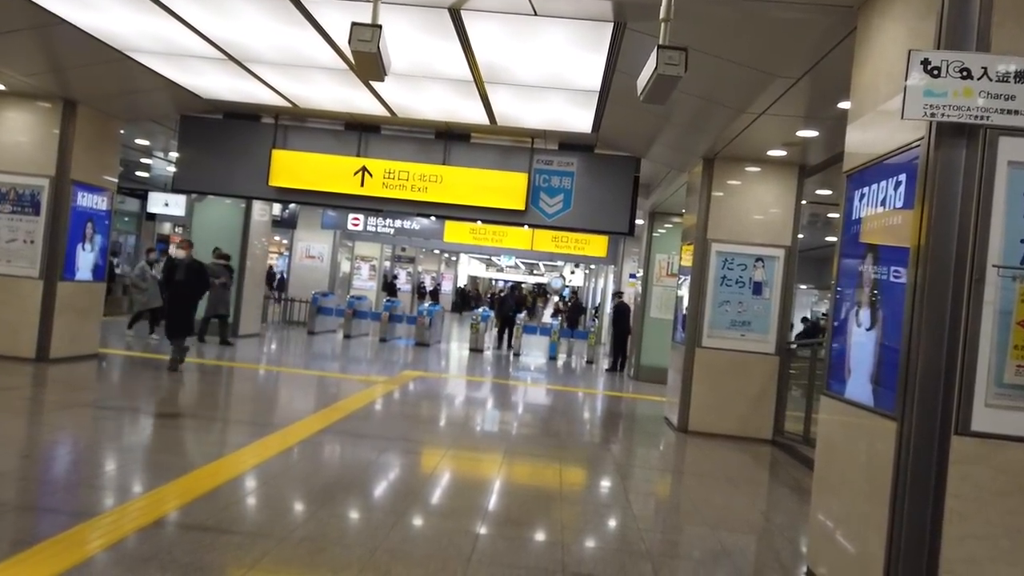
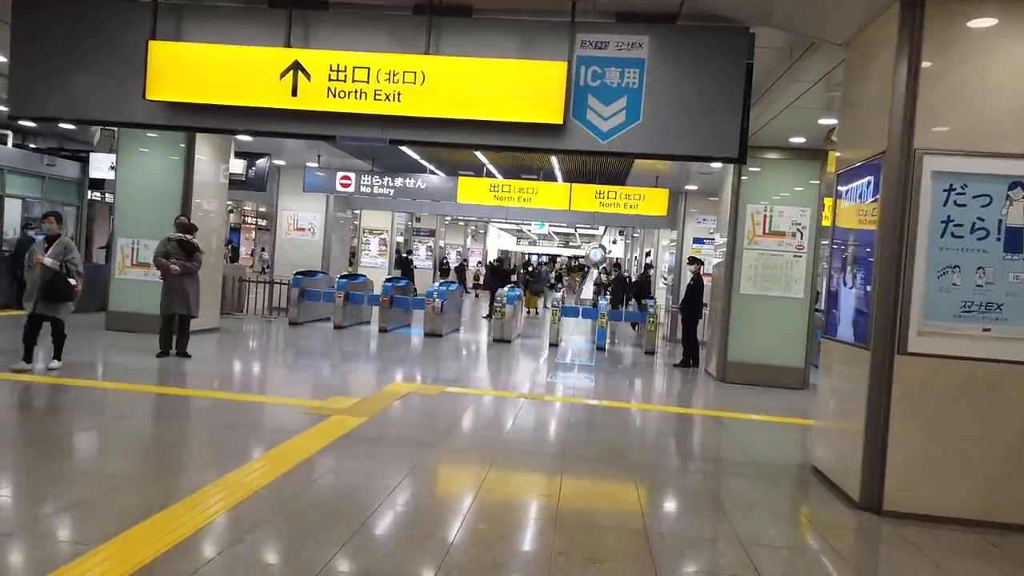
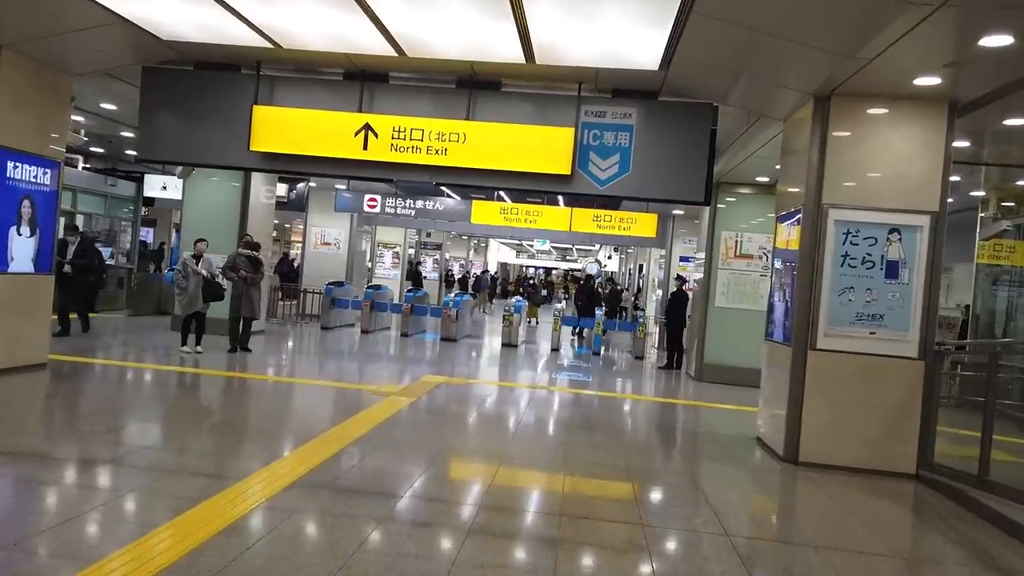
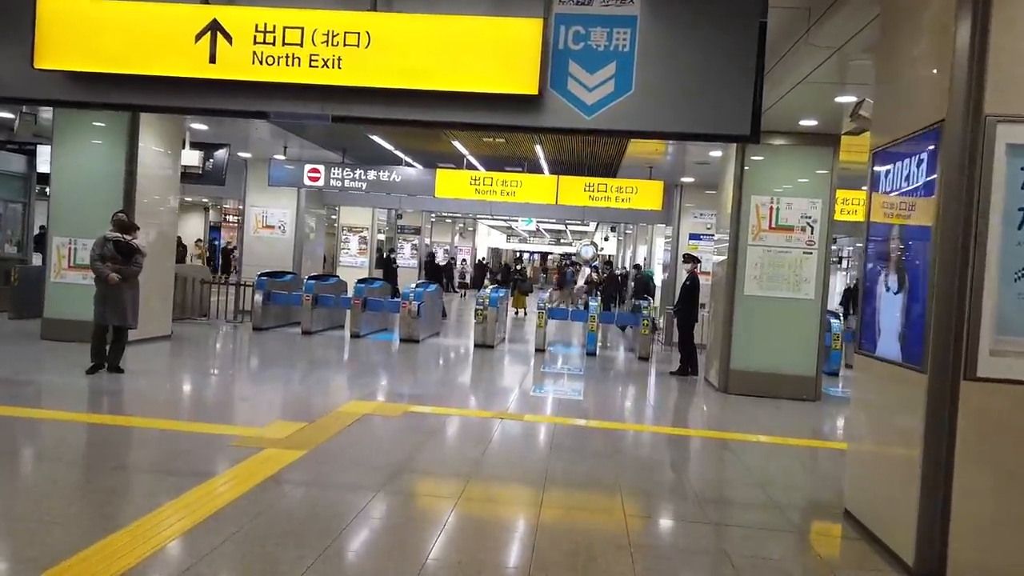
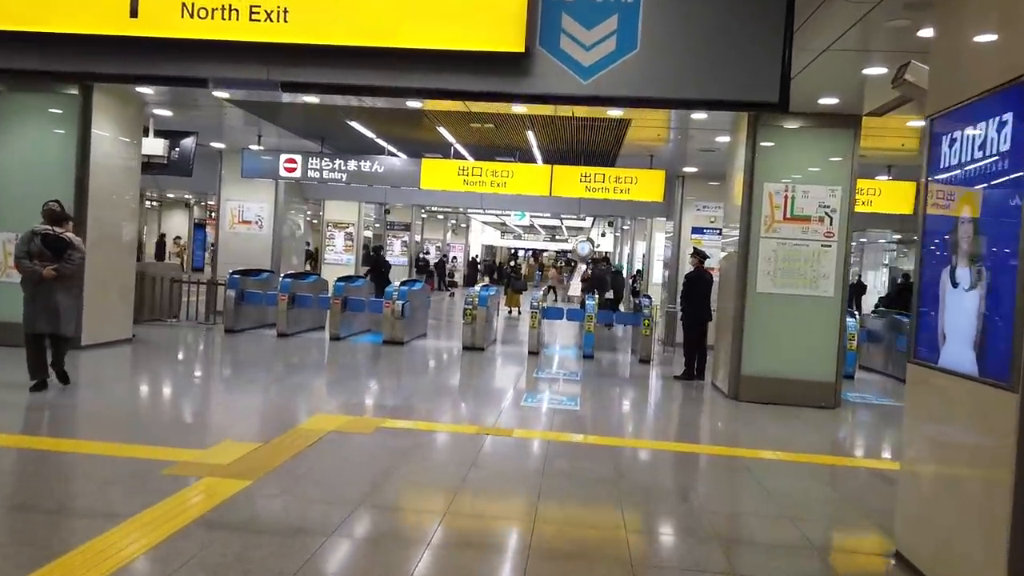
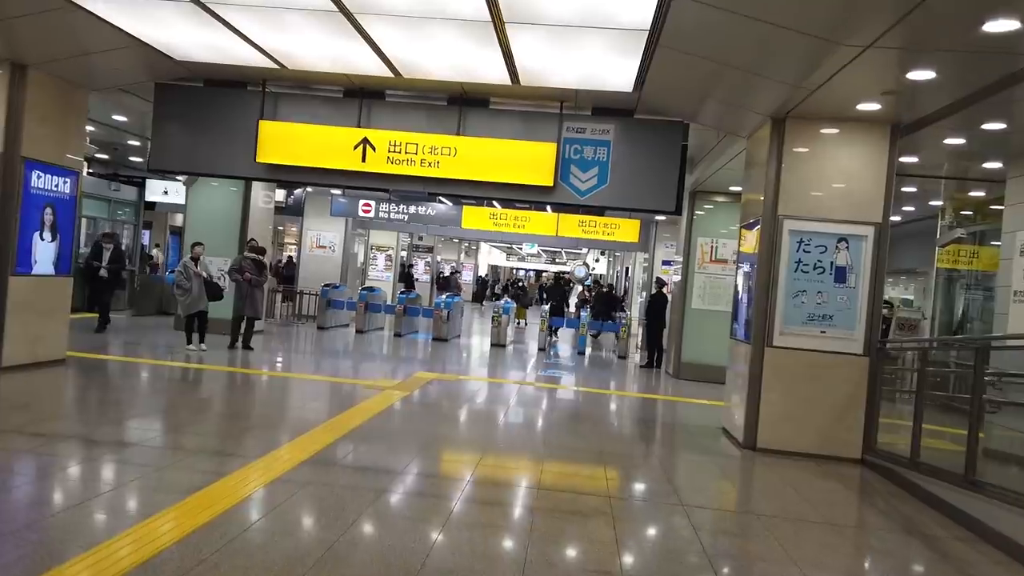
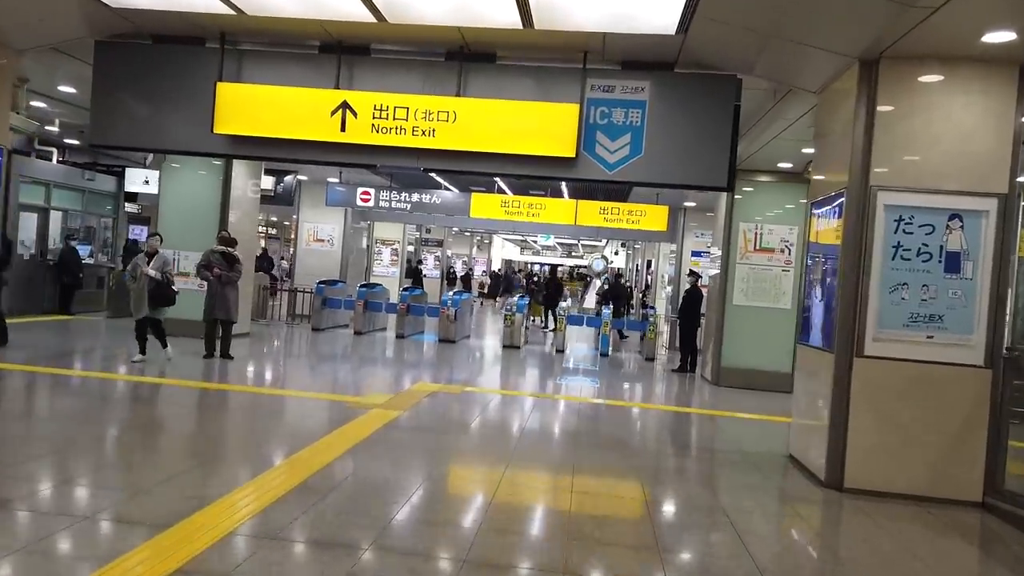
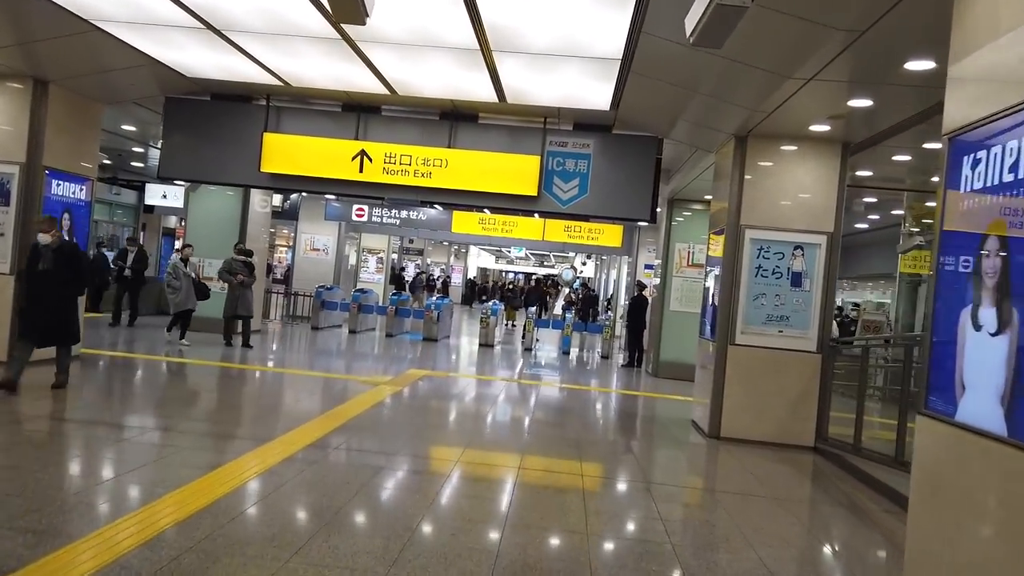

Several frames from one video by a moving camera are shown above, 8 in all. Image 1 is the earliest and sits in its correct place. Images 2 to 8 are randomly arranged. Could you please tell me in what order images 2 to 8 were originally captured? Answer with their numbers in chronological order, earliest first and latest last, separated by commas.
8, 6, 3, 7, 2, 4, 5
